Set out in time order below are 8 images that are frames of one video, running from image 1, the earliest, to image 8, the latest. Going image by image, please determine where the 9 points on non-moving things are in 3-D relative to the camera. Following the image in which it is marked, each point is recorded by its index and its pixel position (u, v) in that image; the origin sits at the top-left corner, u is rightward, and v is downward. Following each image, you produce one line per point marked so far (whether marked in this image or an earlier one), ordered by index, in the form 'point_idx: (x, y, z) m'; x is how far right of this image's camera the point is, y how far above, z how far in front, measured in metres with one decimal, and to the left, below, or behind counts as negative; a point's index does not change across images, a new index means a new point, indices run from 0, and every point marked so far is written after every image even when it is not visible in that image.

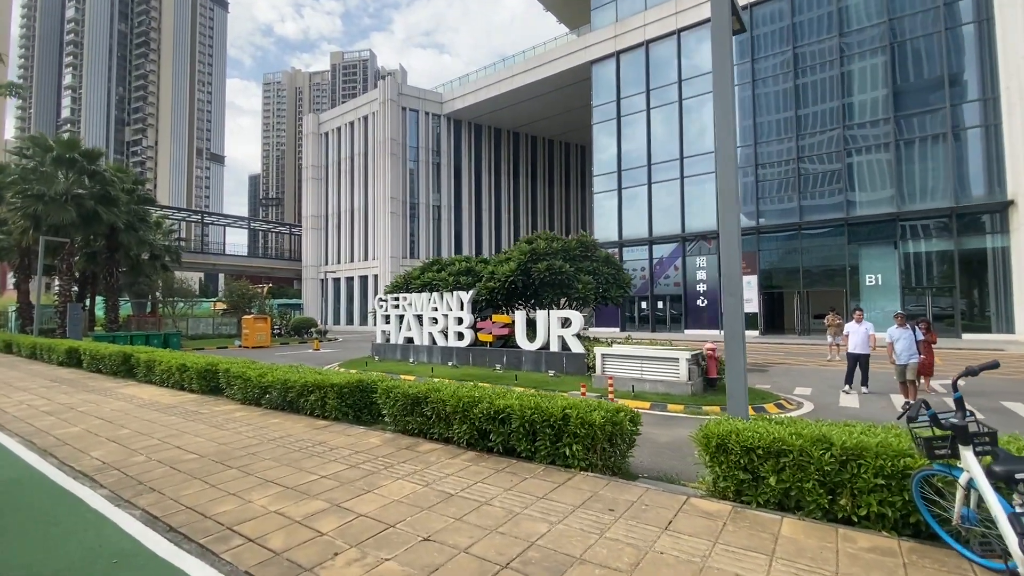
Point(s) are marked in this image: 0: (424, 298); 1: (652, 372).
0: (-2.9, -0.3, +15.9) m
1: (+3.0, -1.8, +10.1) m
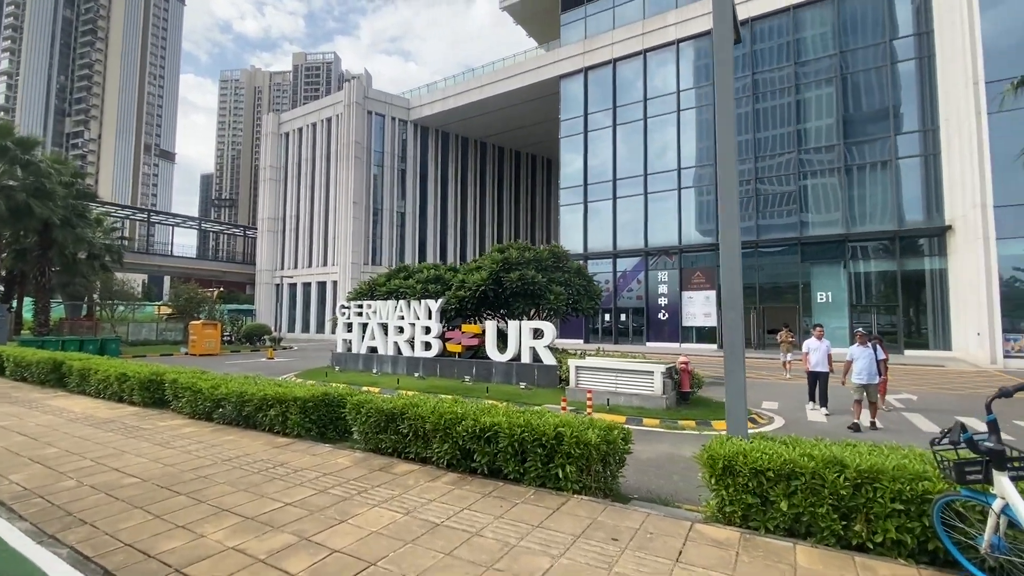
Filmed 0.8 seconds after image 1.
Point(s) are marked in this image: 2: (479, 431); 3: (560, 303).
0: (-3.9, -0.6, +15.3) m
1: (+2.4, -2.0, +10.0) m
2: (-0.3, -1.4, +4.6) m
3: (+1.4, -0.4, +13.9) m
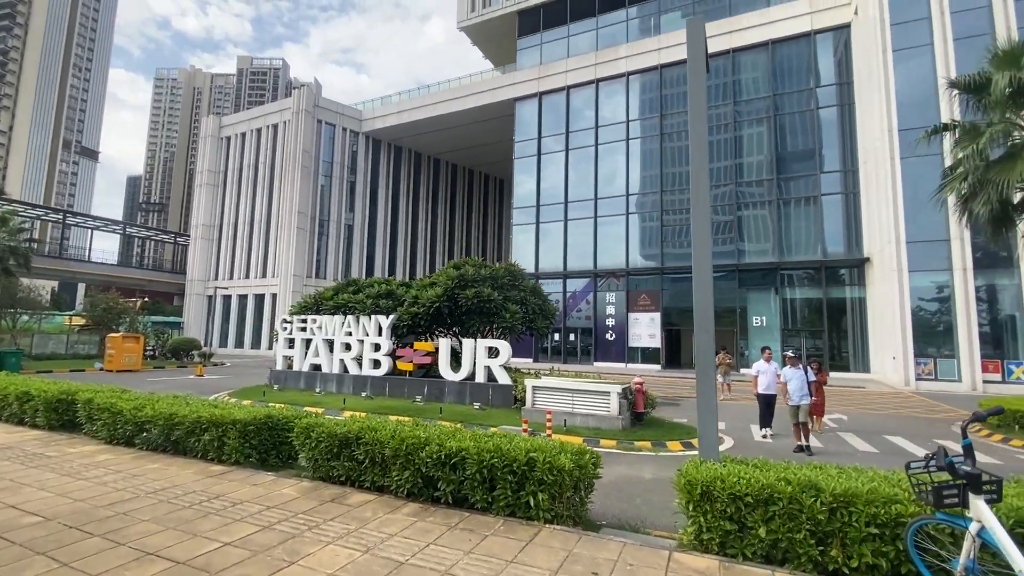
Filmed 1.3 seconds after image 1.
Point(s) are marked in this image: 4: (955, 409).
0: (-5.3, -1.0, +14.6) m
1: (+1.5, -2.4, +9.9) m
2: (-0.6, -1.5, +4.3) m
3: (+0.1, -0.9, +13.8) m
4: (+14.1, -3.8, +15.3) m
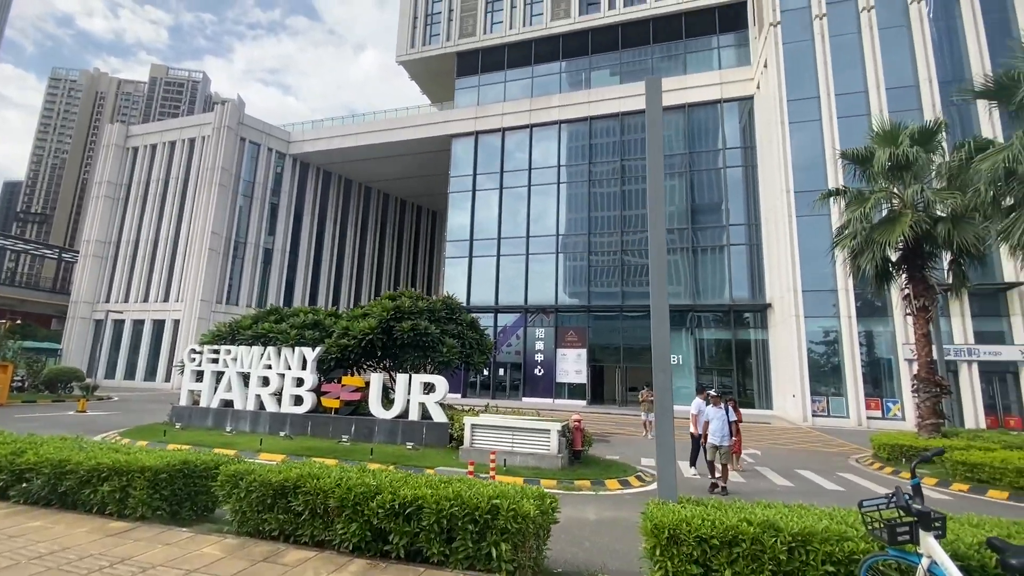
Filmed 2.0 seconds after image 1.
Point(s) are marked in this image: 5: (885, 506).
0: (-7.2, -1.8, +13.4) m
1: (+0.2, -3.2, +9.8) m
2: (-0.9, -1.8, +4.0) m
3: (-1.7, -1.9, +13.5) m
4: (+11.8, -5.5, +16.9) m
5: (+2.4, -1.4, +3.0) m
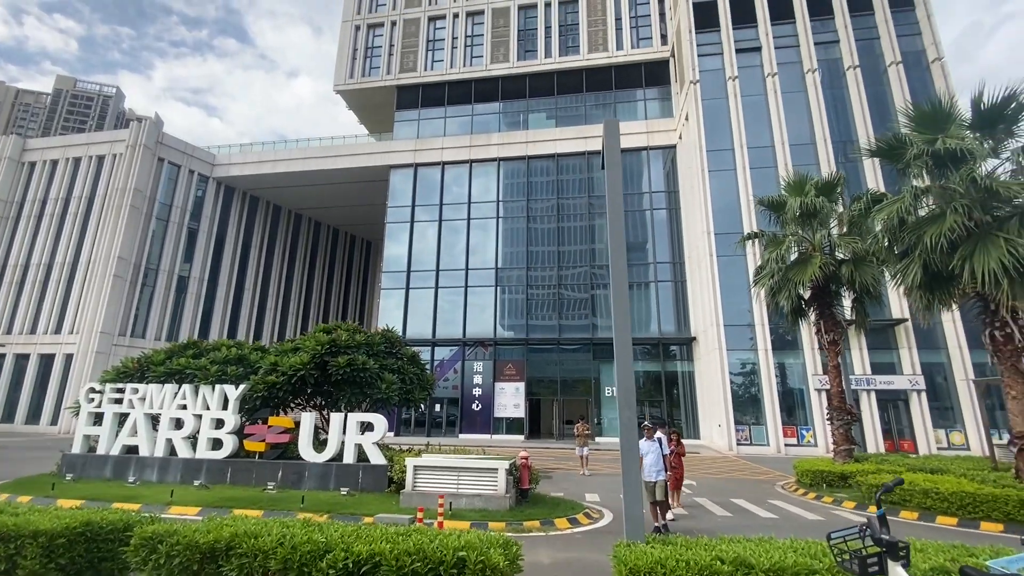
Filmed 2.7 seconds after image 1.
0: (-8.7, -2.6, +12.1) m
1: (-0.9, -3.8, +9.4) m
2: (-1.2, -2.1, +3.6) m
3: (-3.2, -2.8, +12.9) m
4: (+9.6, -6.8, +17.8) m
5: (+2.2, -1.6, +3.1) m
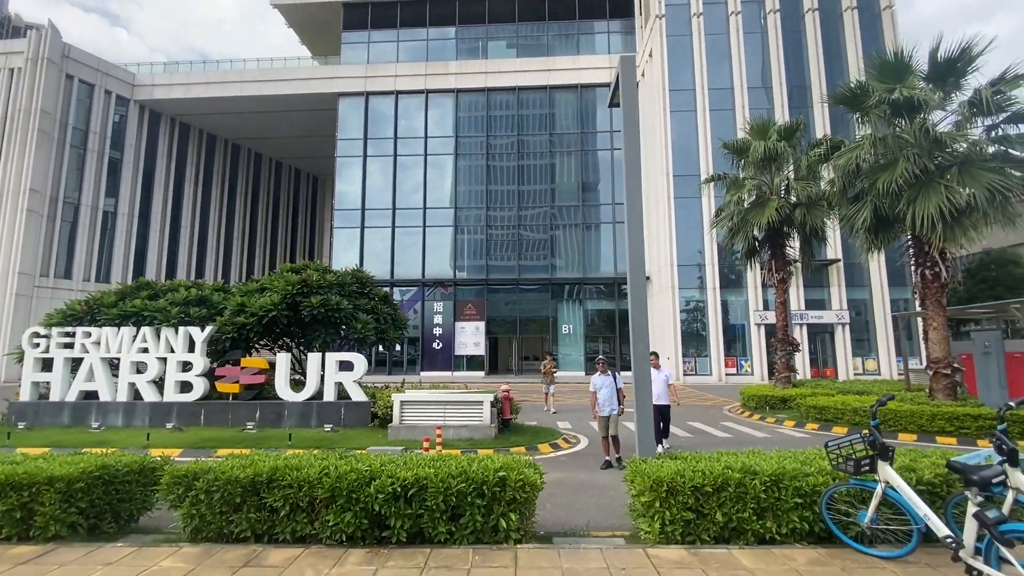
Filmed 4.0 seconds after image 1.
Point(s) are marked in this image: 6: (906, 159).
0: (-9.2, -1.1, +11.5) m
1: (-1.2, -2.6, +9.8) m
2: (-0.9, -1.6, +3.8) m
3: (-3.9, -1.2, +12.8) m
4: (+8.4, -4.4, +19.5) m
5: (+2.5, -1.2, +3.6) m
6: (+9.0, +2.9, +10.9) m
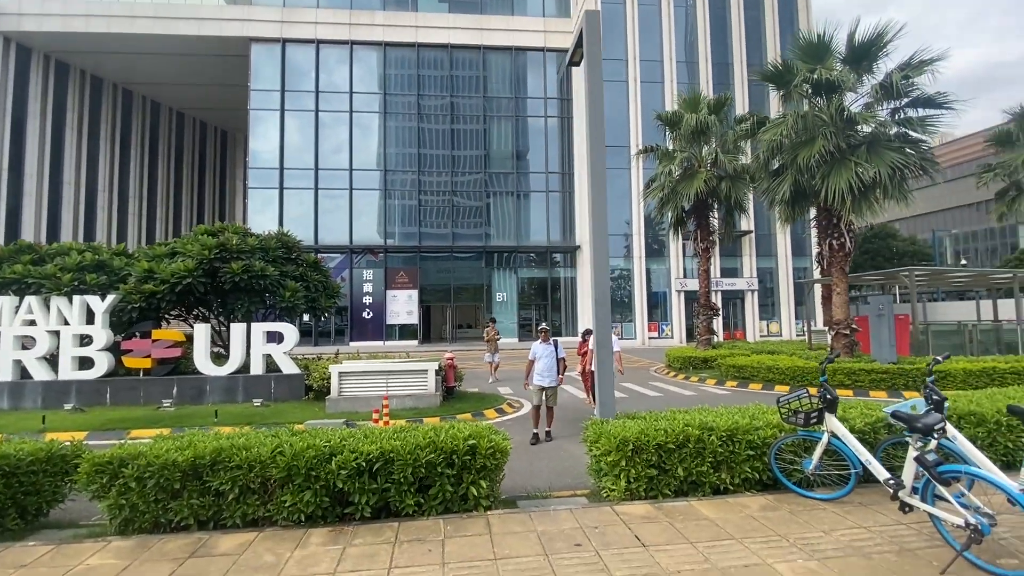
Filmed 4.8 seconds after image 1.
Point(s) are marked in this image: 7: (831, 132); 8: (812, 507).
0: (-10.5, -0.4, +9.9) m
1: (-2.3, -2.0, +9.5) m
2: (-1.1, -1.3, +3.6) m
3: (-5.4, -0.3, +12.0) m
4: (+5.7, -3.1, +20.7) m
5: (+2.3, -0.9, +3.9) m
6: (+7.6, +3.7, +11.8) m
7: (+7.8, +3.8, +11.7) m
8: (+2.3, -1.7, +3.7) m
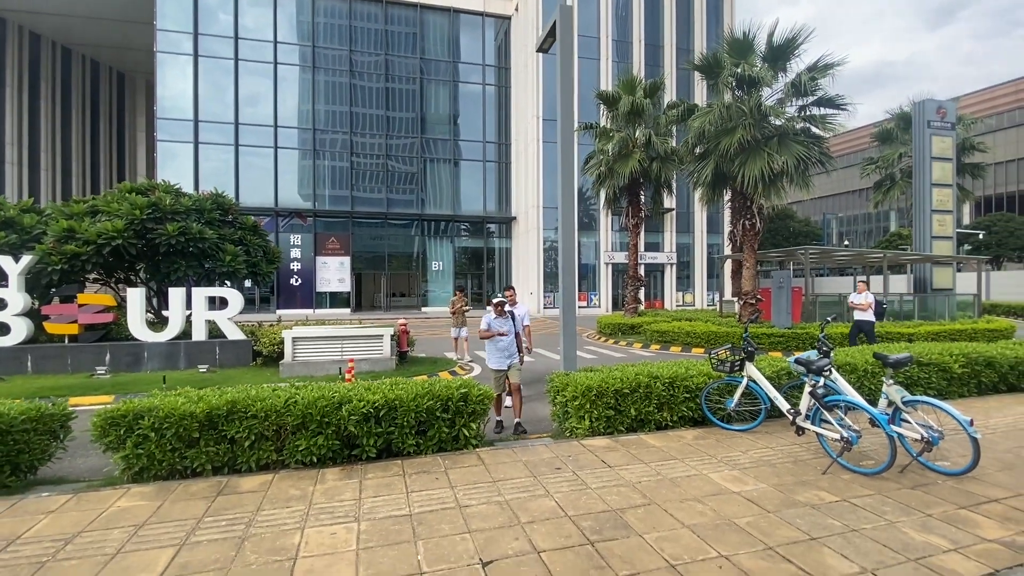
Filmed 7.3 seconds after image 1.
0: (-11.4, +0.4, +8.8) m
1: (-3.3, -1.3, +9.8) m
2: (-1.2, -1.0, +4.0) m
3: (-6.7, +0.6, +11.7) m
4: (+3.0, -1.8, +22.0) m
5: (+2.1, -0.6, +4.8) m
6: (+6.3, +4.4, +13.1) m
7: (+6.5, +4.5, +13.1) m
8: (+2.2, -1.5, +4.7) m
